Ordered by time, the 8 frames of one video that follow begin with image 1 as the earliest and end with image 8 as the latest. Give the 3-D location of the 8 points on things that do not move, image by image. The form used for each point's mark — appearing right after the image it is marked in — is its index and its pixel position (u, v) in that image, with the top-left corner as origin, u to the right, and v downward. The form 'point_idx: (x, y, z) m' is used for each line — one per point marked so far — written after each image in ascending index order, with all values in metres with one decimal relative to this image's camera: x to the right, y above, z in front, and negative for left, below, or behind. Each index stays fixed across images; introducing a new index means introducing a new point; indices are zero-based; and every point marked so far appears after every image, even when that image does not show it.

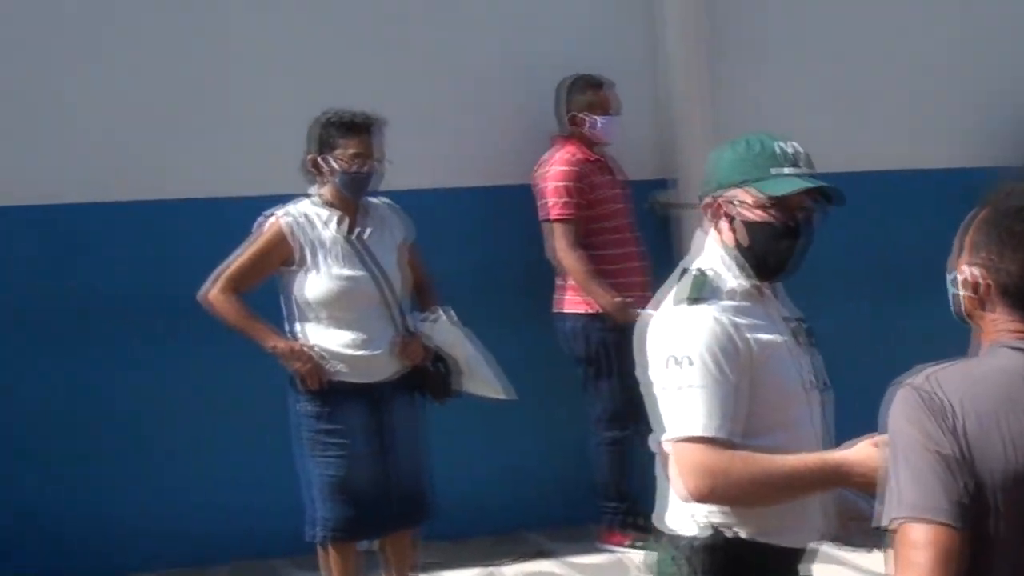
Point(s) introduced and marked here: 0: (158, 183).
0: (-1.3, +0.4, +4.1) m
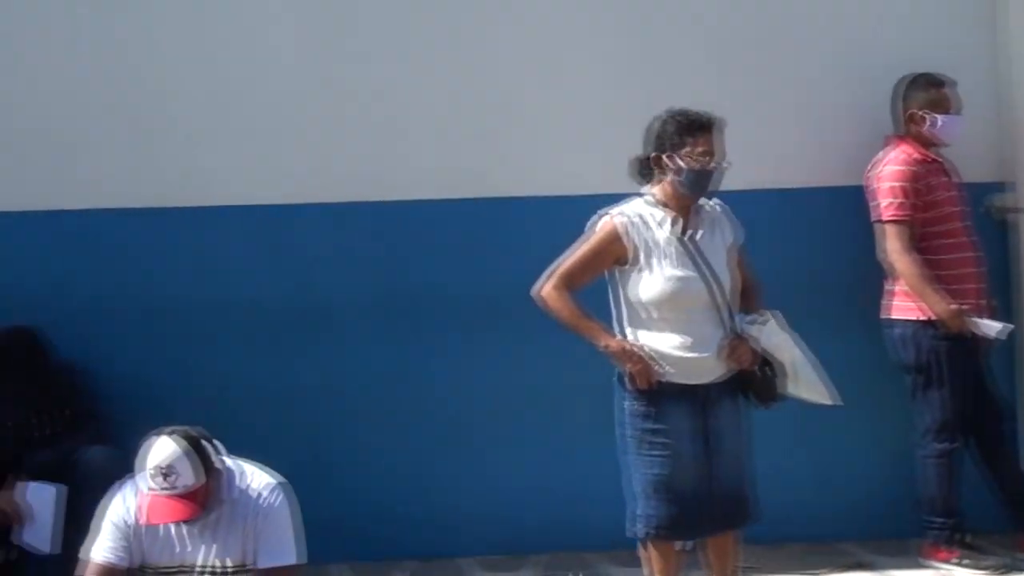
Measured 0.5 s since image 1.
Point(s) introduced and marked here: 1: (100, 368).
0: (-0.1, +0.4, +4.2) m
1: (-1.5, -0.3, +4.0) m
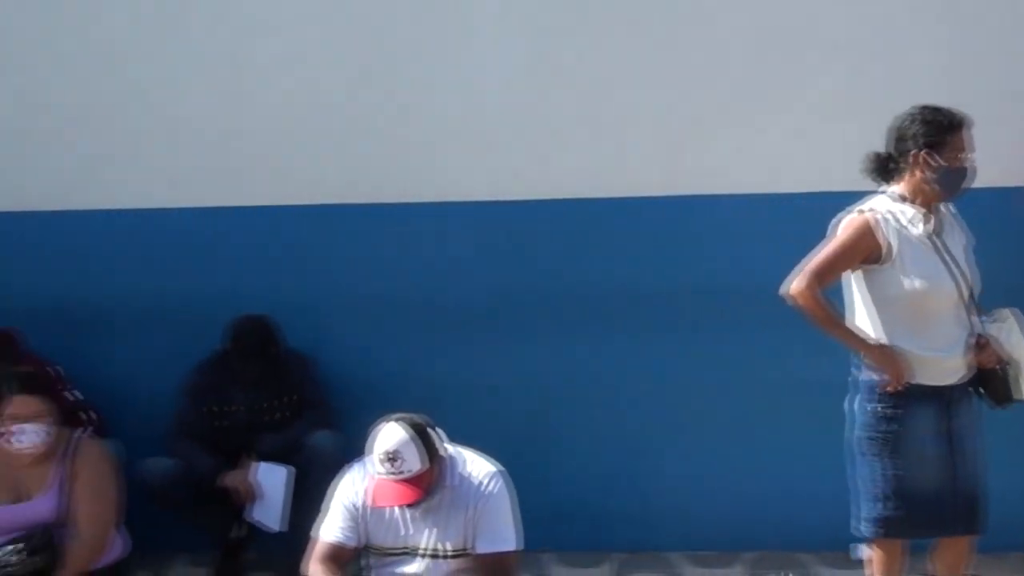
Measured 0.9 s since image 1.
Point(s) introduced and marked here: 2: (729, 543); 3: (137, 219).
0: (+0.7, +0.4, +4.2) m
1: (-0.7, -0.3, +4.2) m
2: (+0.8, -1.0, +4.3) m
3: (-1.5, +0.2, +4.0) m
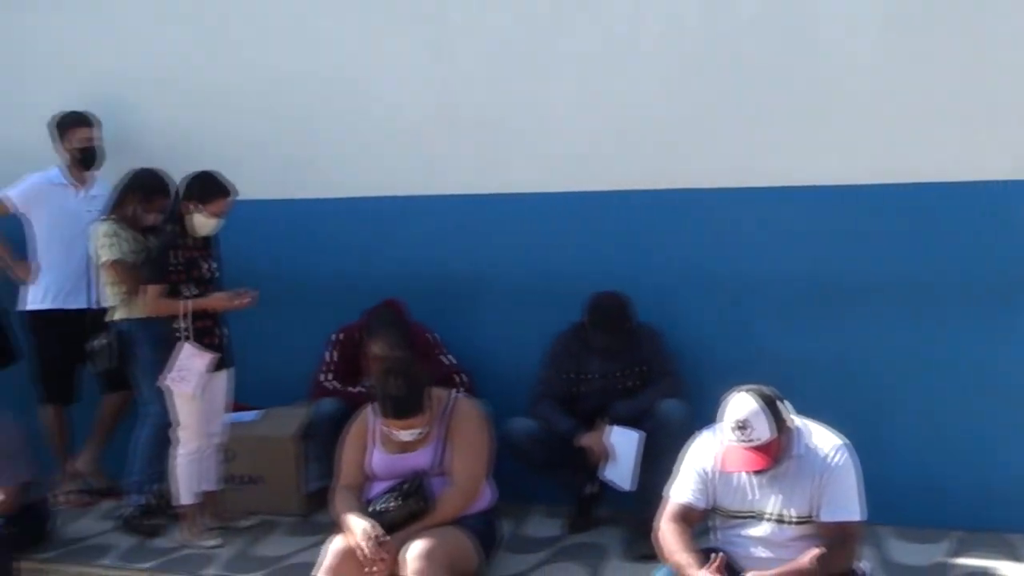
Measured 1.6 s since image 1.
0: (+2.1, +0.5, +4.3) m
1: (+0.6, -0.2, +4.5) m
2: (+2.2, -0.9, +4.3) m
3: (-0.1, +0.3, +4.5) m
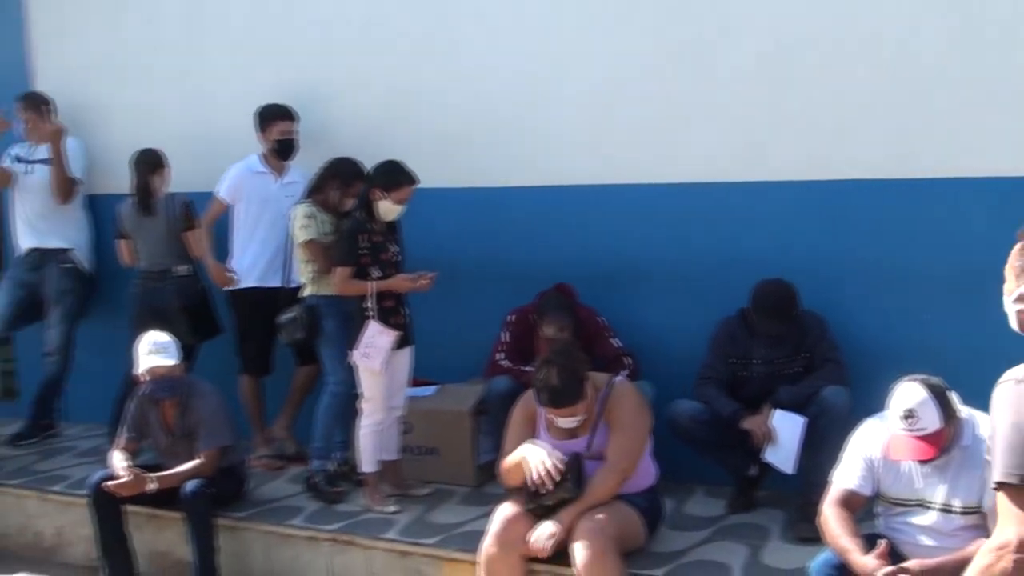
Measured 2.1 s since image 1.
0: (+2.7, +0.5, +4.1) m
1: (+1.3, -0.1, +4.6) m
2: (+2.8, -0.9, +4.2) m
3: (+0.6, +0.4, +4.6) m
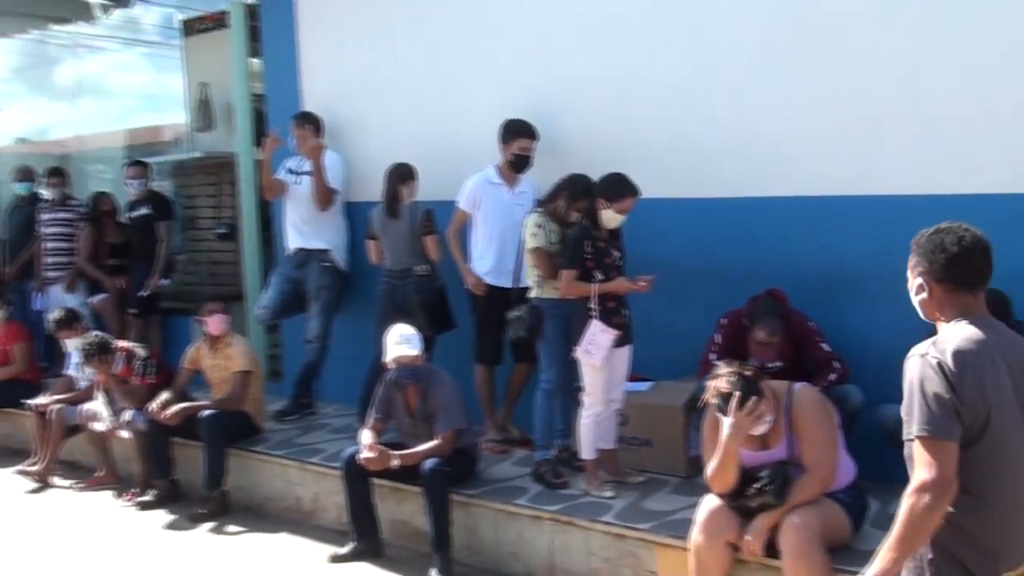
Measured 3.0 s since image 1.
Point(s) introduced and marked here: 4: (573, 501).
0: (+3.5, +0.4, +3.9) m
1: (+2.2, -0.2, +4.6) m
2: (+3.6, -1.0, +4.0) m
3: (+1.5, +0.4, +4.8) m
4: (+0.3, -0.9, +5.0) m
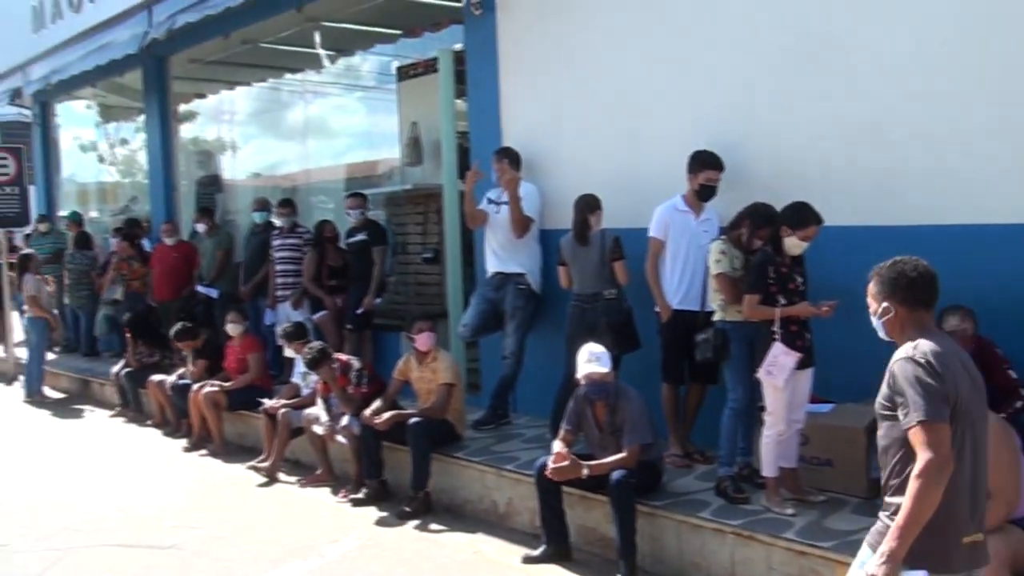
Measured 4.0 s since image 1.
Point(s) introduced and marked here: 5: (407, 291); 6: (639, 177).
0: (+4.2, +0.3, +3.6) m
1: (+3.0, -0.3, +4.5) m
2: (+4.3, -1.1, +3.7) m
3: (+2.3, +0.2, +4.8) m
4: (+1.1, -1.1, +5.2) m
5: (-0.7, 0.0, +8.0) m
6: (+0.7, +0.6, +6.2) m
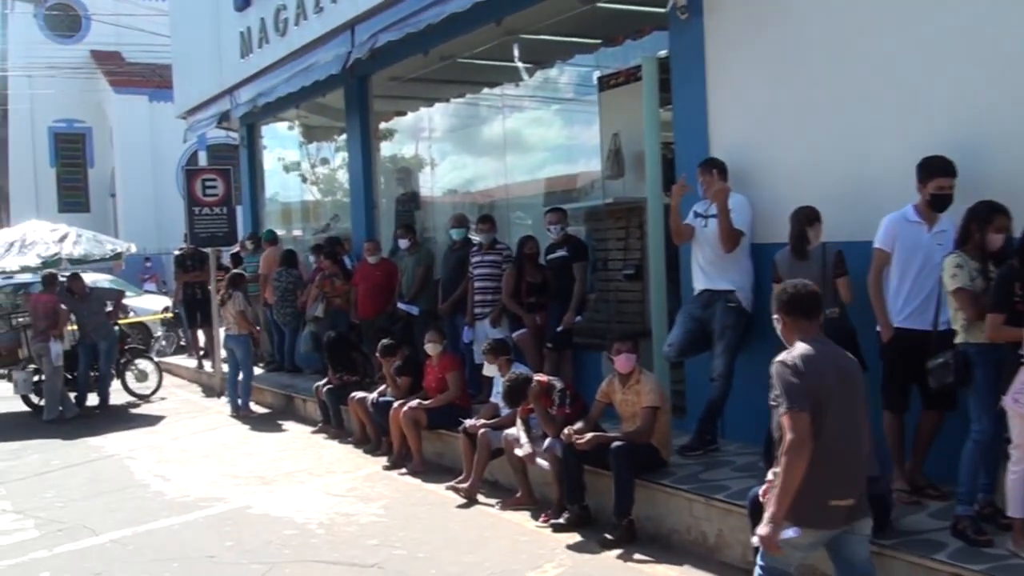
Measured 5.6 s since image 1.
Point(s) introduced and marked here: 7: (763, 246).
0: (+4.7, +0.2, +2.6) m
1: (+3.7, -0.4, +3.7) m
2: (+4.9, -1.2, +2.6) m
3: (+3.1, +0.2, +4.1) m
4: (+2.0, -1.1, +4.6) m
5: (+0.7, -0.1, +7.7) m
6: (+1.8, +0.5, +5.7) m
7: (+1.4, +0.3, +6.3) m
